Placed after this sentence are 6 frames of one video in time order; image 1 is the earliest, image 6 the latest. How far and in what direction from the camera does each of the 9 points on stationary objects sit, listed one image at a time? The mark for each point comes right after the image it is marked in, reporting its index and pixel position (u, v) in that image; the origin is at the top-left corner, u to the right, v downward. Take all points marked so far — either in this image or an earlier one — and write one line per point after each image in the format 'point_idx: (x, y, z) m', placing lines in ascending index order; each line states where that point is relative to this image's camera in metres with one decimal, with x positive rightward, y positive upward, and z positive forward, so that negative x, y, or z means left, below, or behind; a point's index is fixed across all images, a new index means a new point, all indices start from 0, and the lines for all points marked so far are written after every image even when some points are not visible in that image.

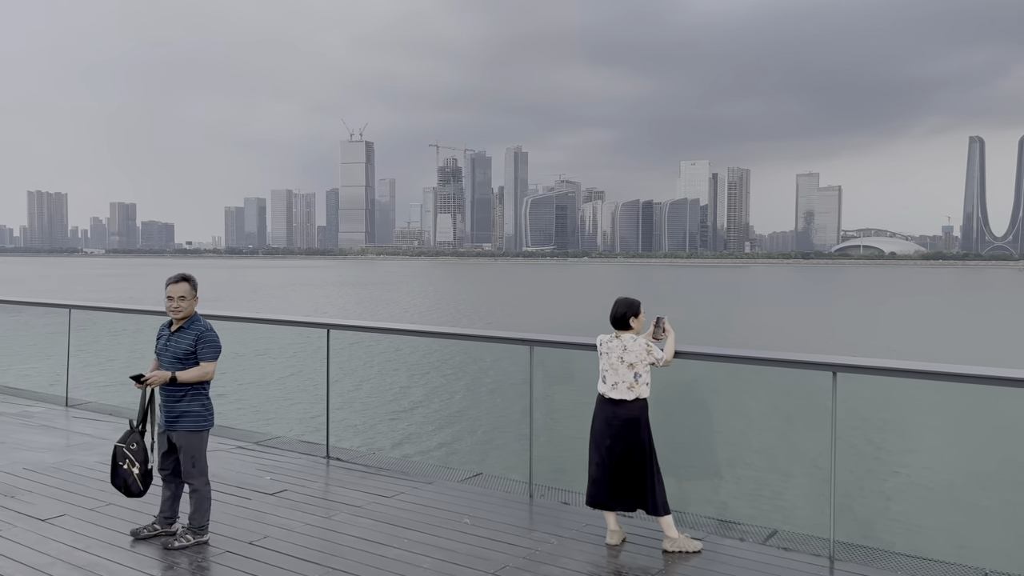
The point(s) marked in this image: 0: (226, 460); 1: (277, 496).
0: (-2.0, -1.2, +5.7) m
1: (-1.4, -1.2, +4.8) m
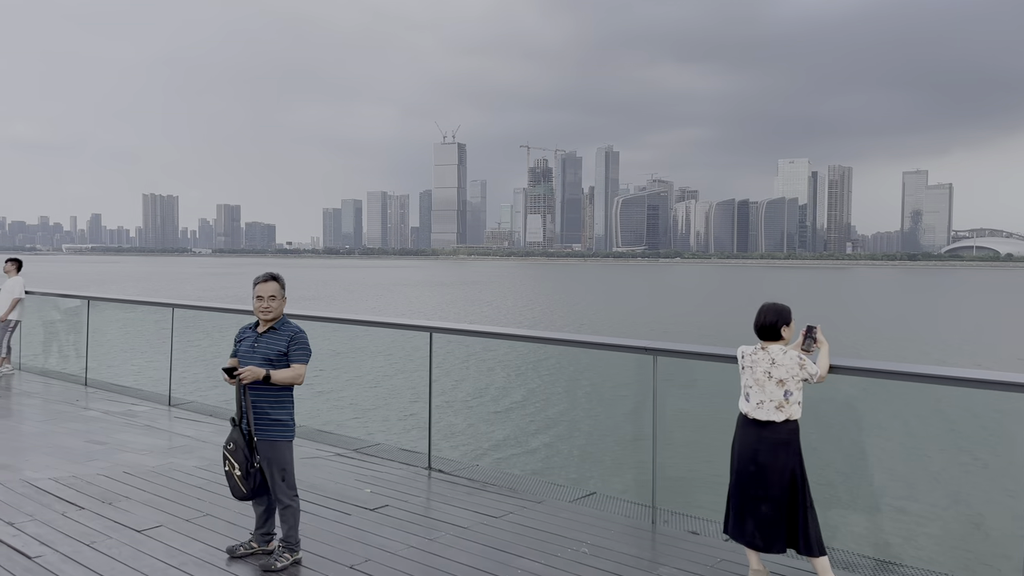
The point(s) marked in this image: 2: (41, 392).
0: (-1.2, -1.2, +5.4) m
1: (-0.7, -1.2, +4.4) m
2: (-4.8, -1.1, +8.3) m
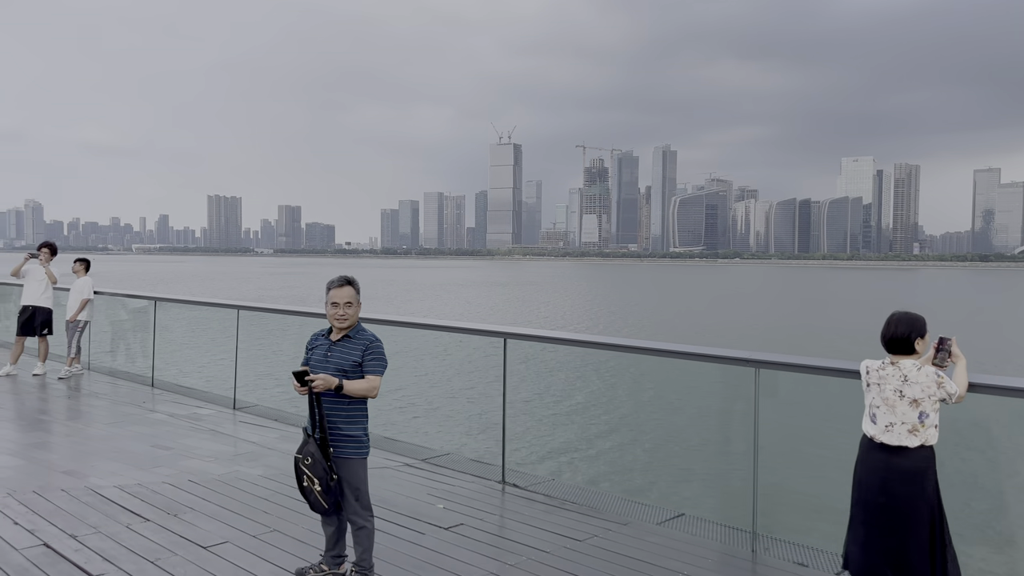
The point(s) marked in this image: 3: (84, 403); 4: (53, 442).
0: (-0.8, -1.2, +5.2) m
1: (-0.3, -1.2, +4.2) m
2: (-4.1, -1.1, +8.2) m
3: (-4.1, -1.1, +7.7) m
4: (-3.4, -1.1, +6.0) m
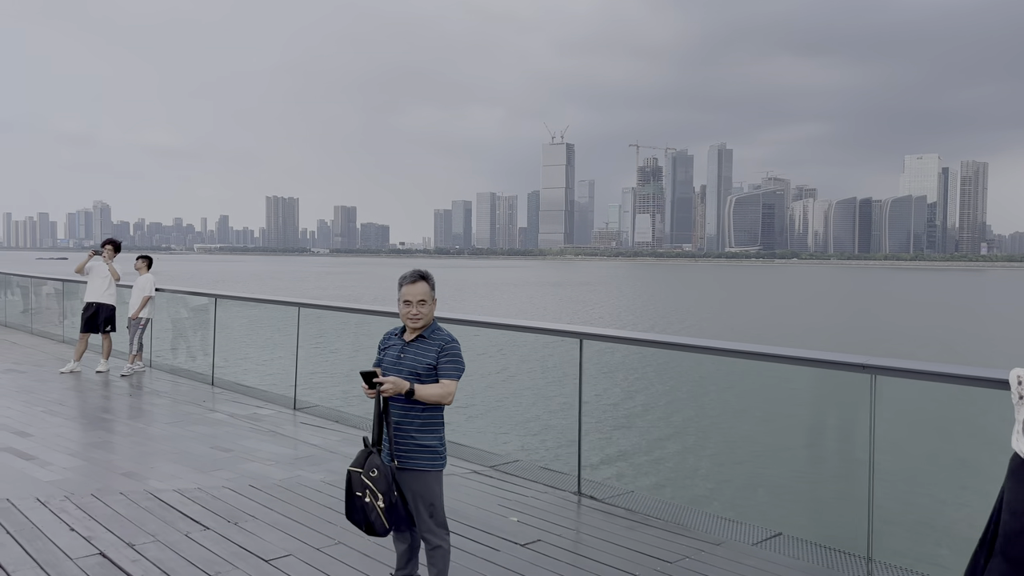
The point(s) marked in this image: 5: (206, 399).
0: (-0.3, -1.2, +4.9) m
1: (+0.1, -1.2, +3.8) m
2: (-3.4, -1.0, +8.2) m
3: (-3.4, -1.1, +7.6) m
4: (-2.9, -1.1, +5.9) m
5: (-2.9, -1.1, +7.7) m
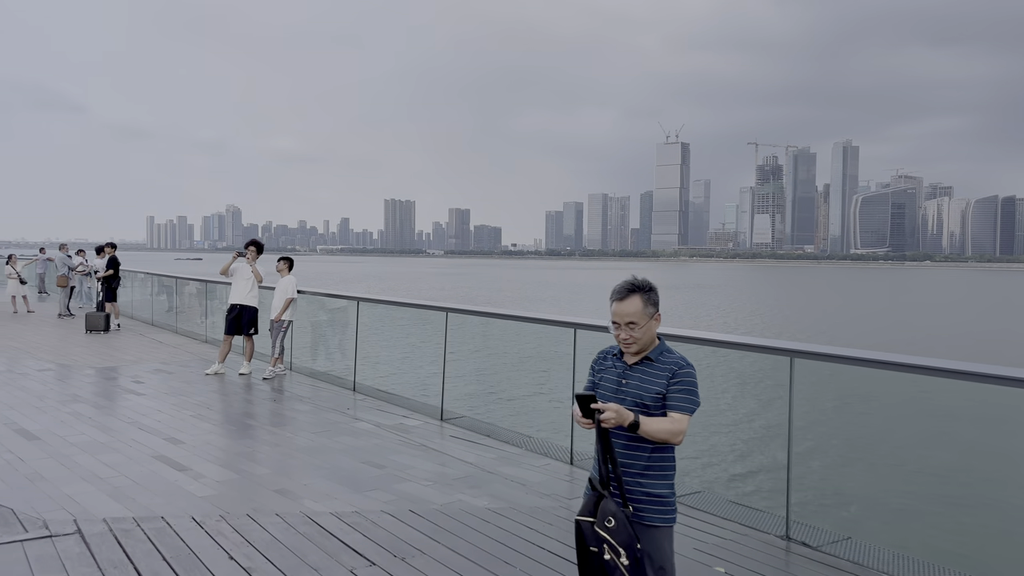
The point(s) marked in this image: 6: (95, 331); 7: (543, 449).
0: (+0.7, -1.2, +4.3) m
1: (+0.9, -1.3, +3.2) m
2: (-2.0, -1.1, +8.0) m
3: (-2.0, -1.1, +7.4) m
4: (-1.7, -1.1, +5.6) m
5: (-1.5, -1.1, +7.4) m
6: (-6.5, -0.7, +12.6) m
7: (+0.2, -1.2, +5.8) m
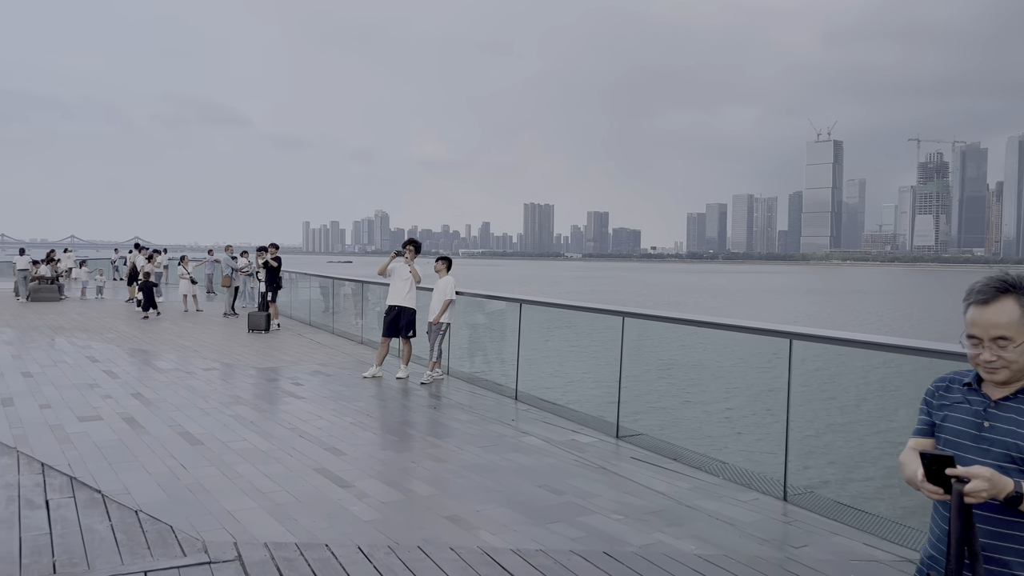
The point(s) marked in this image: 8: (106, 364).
0: (+1.6, -1.2, +3.4) m
1: (+1.7, -1.3, +2.3) m
2: (-0.4, -1.1, +7.5) m
3: (-0.5, -1.1, +6.9) m
4: (-0.5, -1.1, +5.1) m
5: (0.0, -1.1, +6.8) m
6: (-4.0, -0.7, +12.8) m
7: (+1.4, -1.2, +5.0) m
8: (-4.6, -0.9, +9.1) m
